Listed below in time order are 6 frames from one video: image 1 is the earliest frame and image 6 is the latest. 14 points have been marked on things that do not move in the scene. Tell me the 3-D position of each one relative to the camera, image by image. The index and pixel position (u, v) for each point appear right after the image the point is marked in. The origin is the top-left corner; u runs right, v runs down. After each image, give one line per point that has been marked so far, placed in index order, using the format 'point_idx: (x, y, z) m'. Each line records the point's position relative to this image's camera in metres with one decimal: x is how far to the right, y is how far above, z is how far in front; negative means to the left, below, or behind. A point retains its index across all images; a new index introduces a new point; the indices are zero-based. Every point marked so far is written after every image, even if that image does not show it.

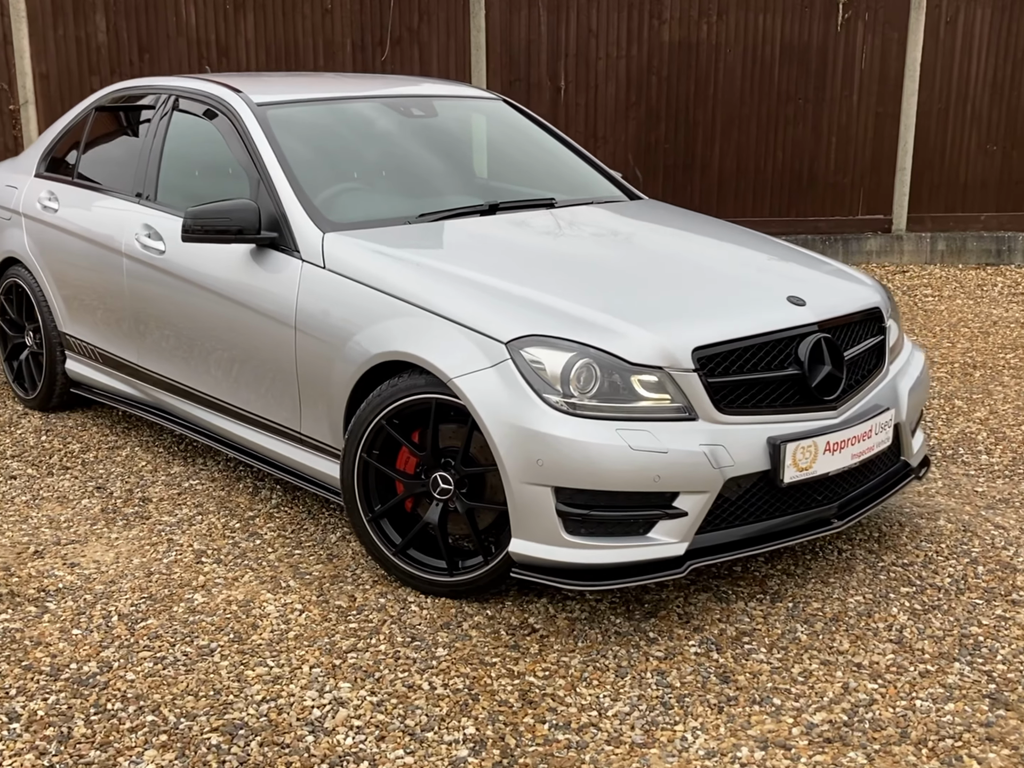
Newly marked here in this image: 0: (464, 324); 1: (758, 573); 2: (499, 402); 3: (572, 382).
0: (-0.1, +0.1, +3.1) m
1: (+0.7, -0.5, +3.5) m
2: (0.0, 0.0, +3.0) m
3: (+0.1, 0.0, +3.0) m
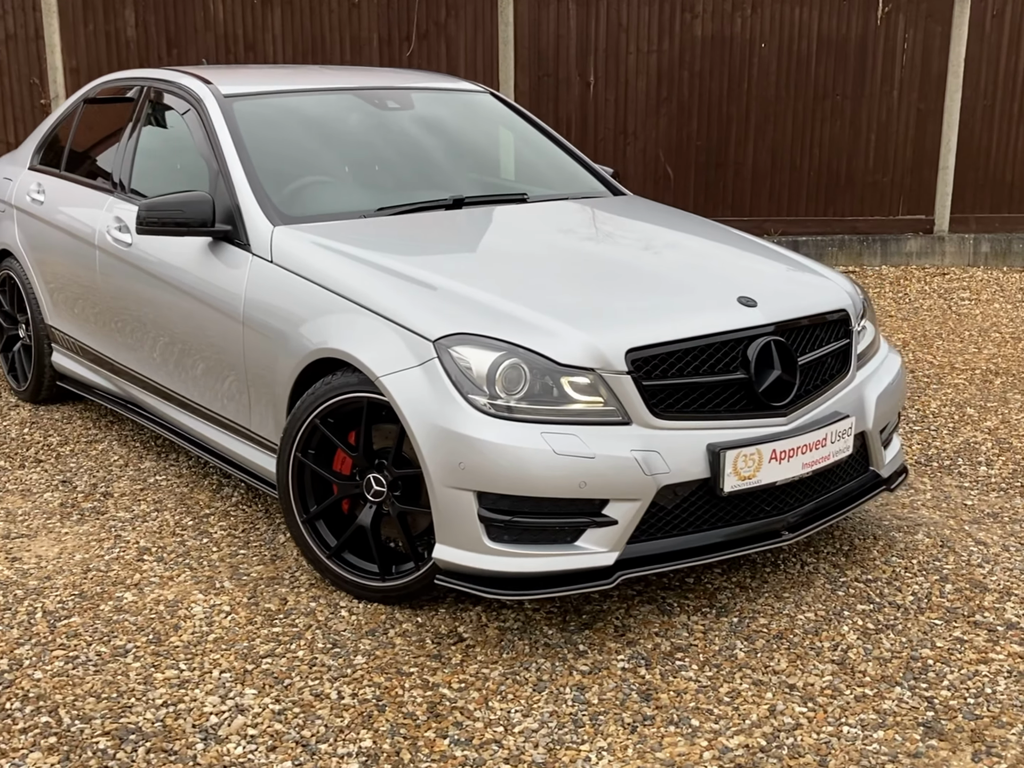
0: (-0.3, +0.1, +3.0) m
1: (+0.5, -0.5, +3.3) m
2: (-0.2, 0.0, +2.9) m
3: (0.0, 0.0, +2.9) m
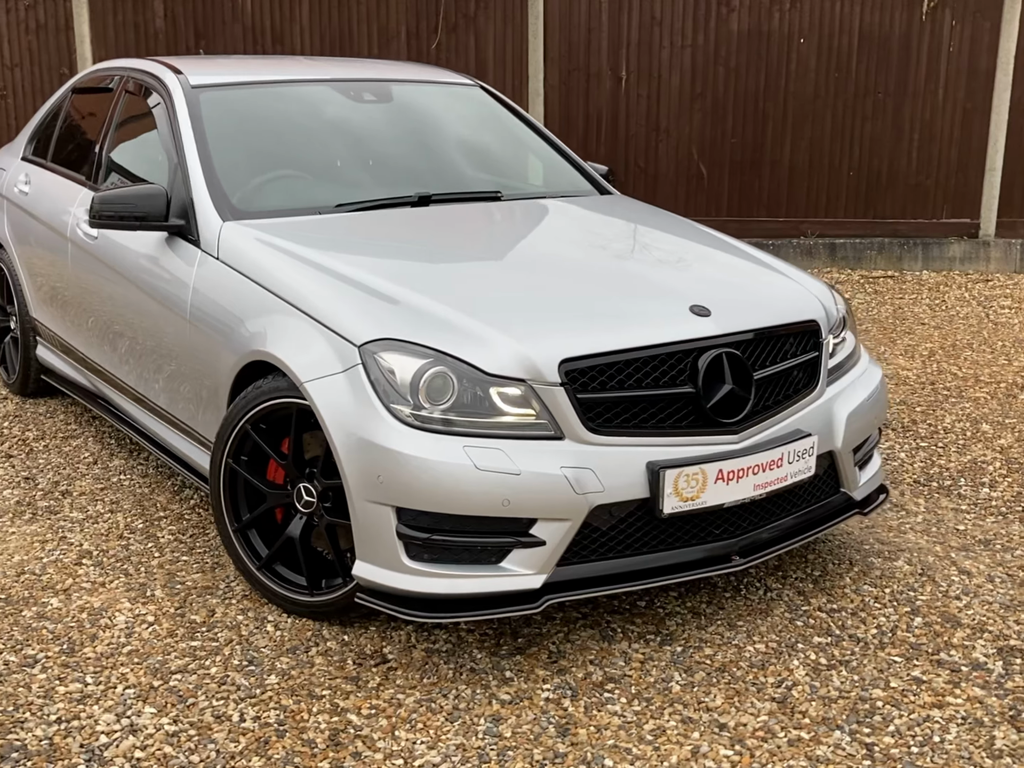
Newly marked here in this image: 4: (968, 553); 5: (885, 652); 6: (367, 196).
0: (-0.4, +0.1, +2.9) m
1: (+0.4, -0.5, +3.1) m
2: (-0.4, -0.1, +2.8) m
3: (-0.2, 0.0, +2.7) m
4: (+1.2, -0.5, +3.5) m
5: (+0.8, -0.6, +2.9) m
6: (-0.4, +0.6, +3.8) m
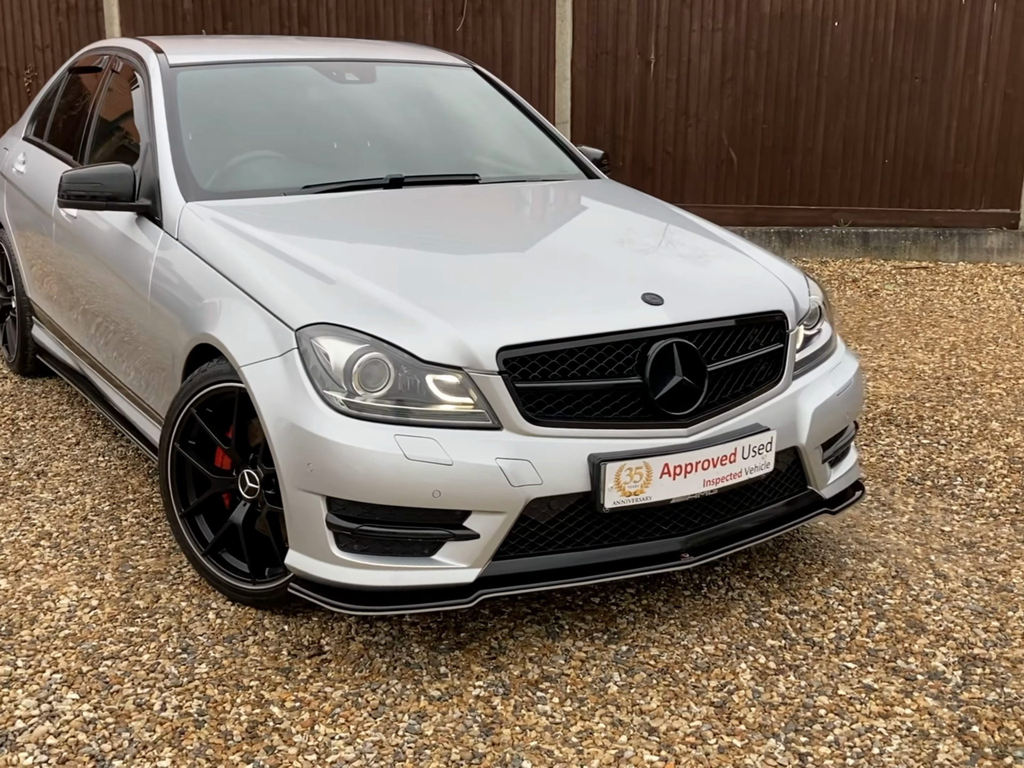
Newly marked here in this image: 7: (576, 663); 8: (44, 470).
0: (-0.5, +0.2, +2.8) m
1: (+0.2, -0.5, +3.0) m
2: (-0.5, 0.0, +2.7) m
3: (-0.3, 0.0, +2.6) m
4: (+1.1, -0.4, +3.4) m
5: (+0.7, -0.6, +2.8) m
6: (-0.5, +0.6, +3.7) m
7: (+0.1, -0.6, +2.7) m
8: (-1.4, -0.3, +3.9) m
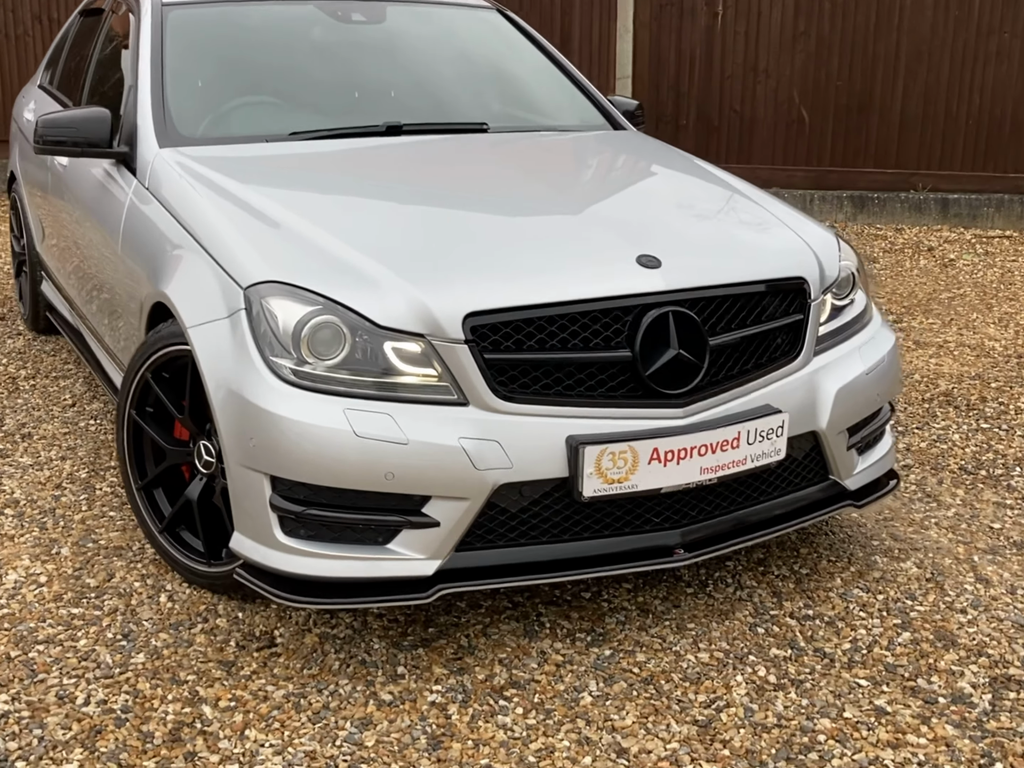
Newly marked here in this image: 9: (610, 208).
0: (-0.6, +0.2, +2.6) m
1: (+0.2, -0.5, +2.7) m
2: (-0.5, 0.0, +2.4) m
3: (-0.4, +0.1, +2.3) m
4: (+1.1, -0.4, +3.0) m
5: (+0.6, -0.6, +2.5) m
6: (-0.5, +0.7, +3.4) m
7: (+0.1, -0.5, +2.5) m
8: (-1.4, -0.1, +3.7) m
9: (+0.2, +0.4, +2.8) m
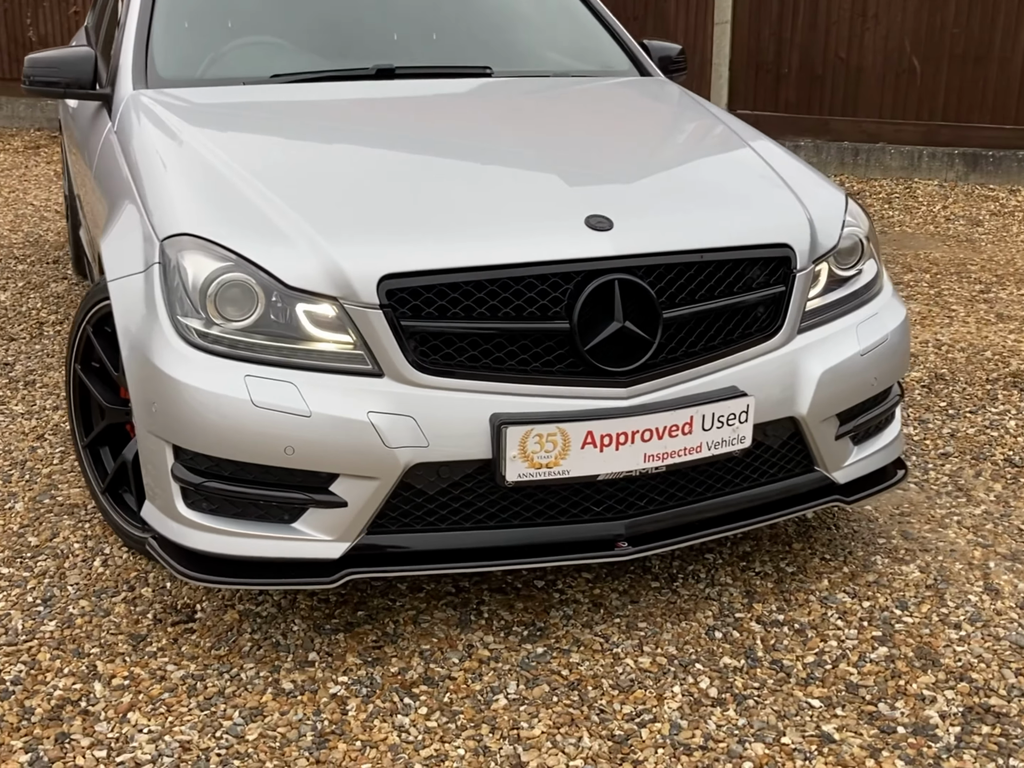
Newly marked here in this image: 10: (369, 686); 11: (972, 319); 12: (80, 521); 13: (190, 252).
0: (-0.7, +0.3, +2.4) m
1: (+0.1, -0.4, +2.5) m
2: (-0.7, +0.1, +2.3) m
3: (-0.5, +0.1, +2.2) m
4: (+1.0, -0.4, +2.7) m
5: (+0.5, -0.5, +2.2) m
6: (-0.5, +0.8, +3.2) m
7: (-0.1, -0.5, +2.3) m
8: (-1.4, 0.0, +3.7) m
9: (+0.2, +0.4, +2.6) m
10: (-0.2, -0.5, +2.2) m
11: (+1.6, +0.2, +4.5) m
12: (-0.9, -0.3, +2.8) m
13: (-0.5, +0.2, +2.2) m
